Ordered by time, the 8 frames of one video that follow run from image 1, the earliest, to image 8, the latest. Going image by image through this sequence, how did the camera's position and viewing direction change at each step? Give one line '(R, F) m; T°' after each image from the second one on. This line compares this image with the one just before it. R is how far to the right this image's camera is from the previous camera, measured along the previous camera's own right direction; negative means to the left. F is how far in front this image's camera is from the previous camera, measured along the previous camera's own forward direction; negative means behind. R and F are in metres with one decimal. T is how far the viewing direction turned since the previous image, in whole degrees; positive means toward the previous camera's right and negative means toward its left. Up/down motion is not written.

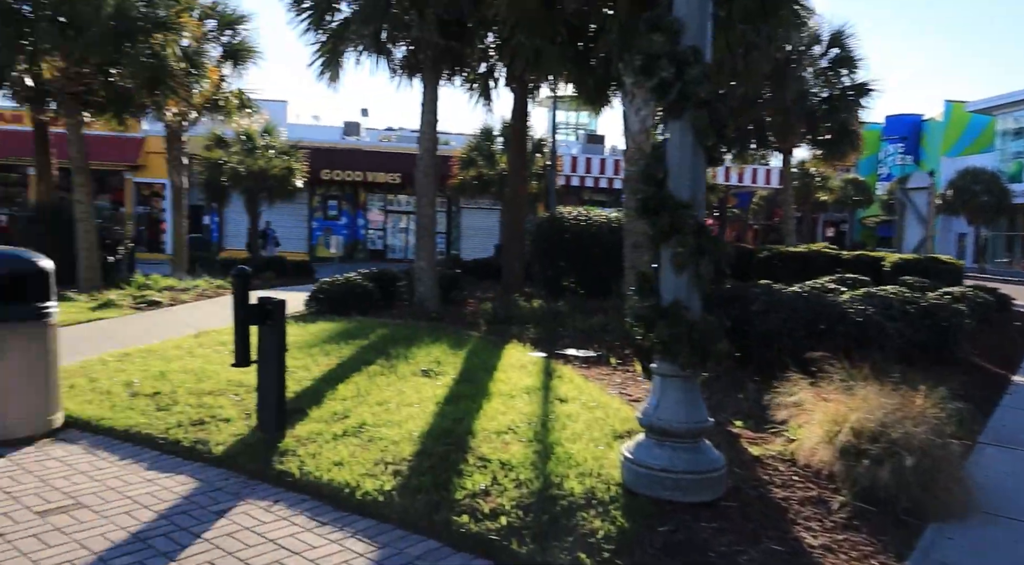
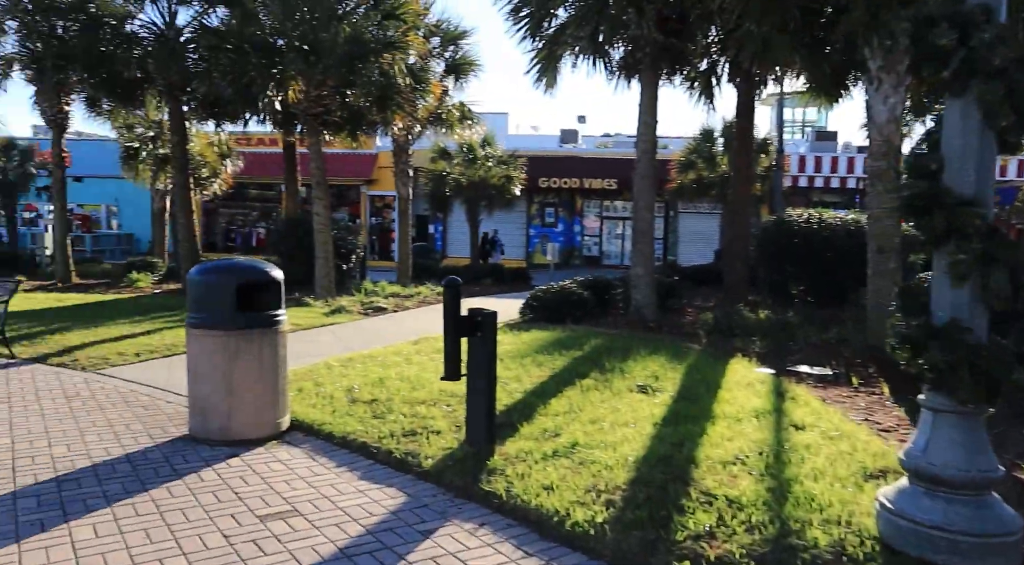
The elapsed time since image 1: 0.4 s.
(-0.1, +0.4) m; -16°
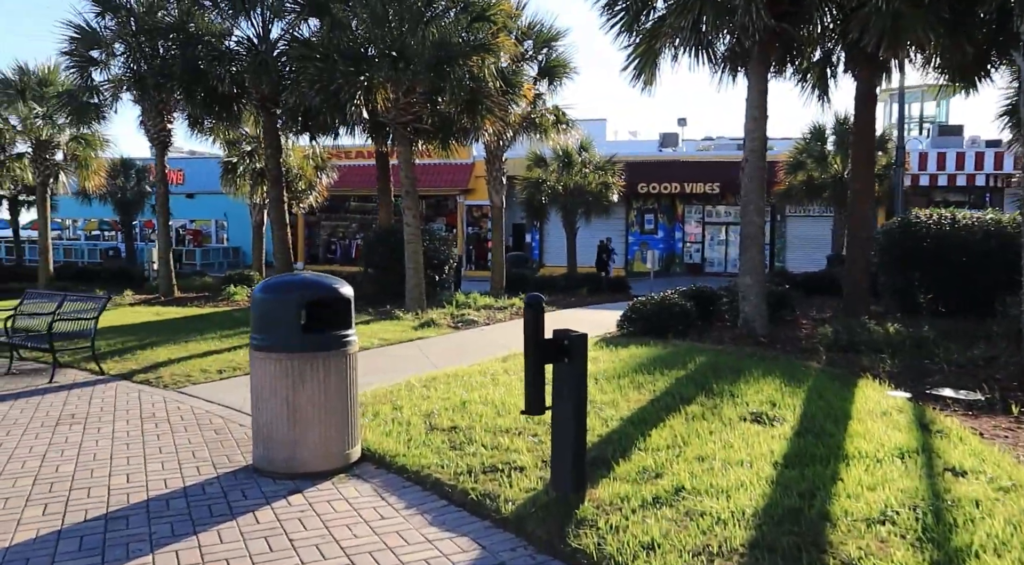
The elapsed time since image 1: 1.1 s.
(0.0, +0.7) m; -7°
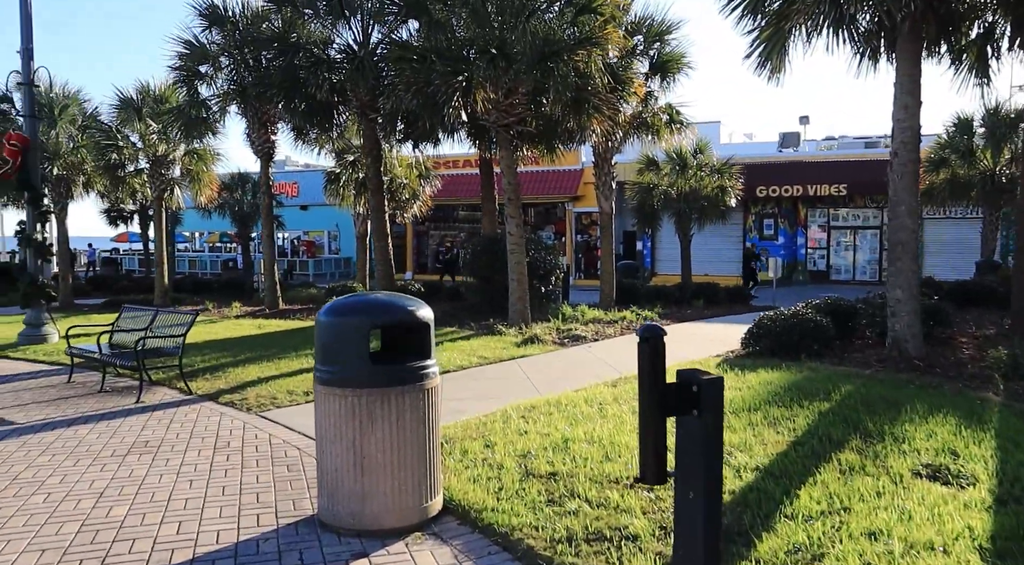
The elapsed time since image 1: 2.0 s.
(0.0, +0.9) m; -8°
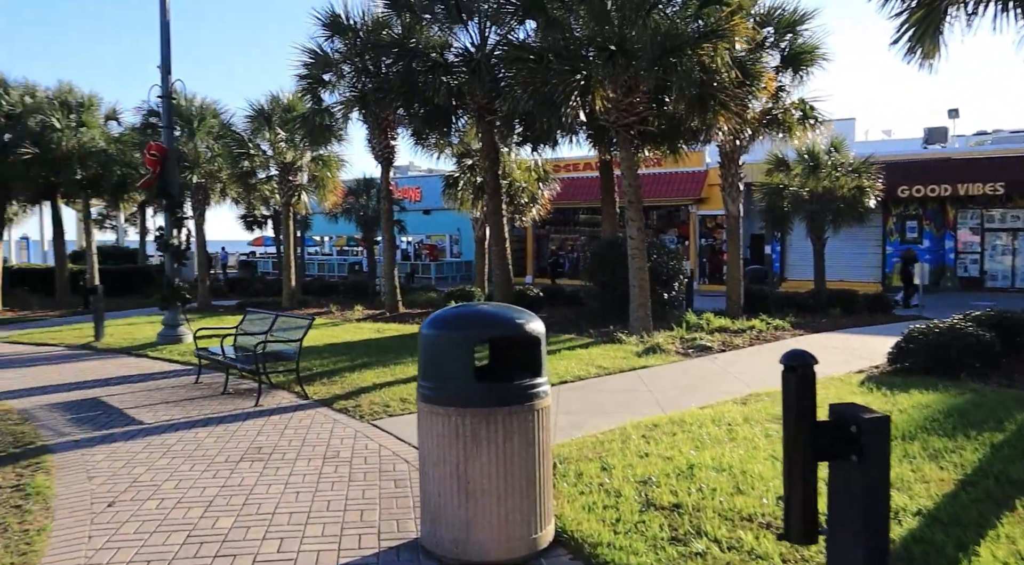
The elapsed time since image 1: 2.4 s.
(0.0, +0.4) m; -9°
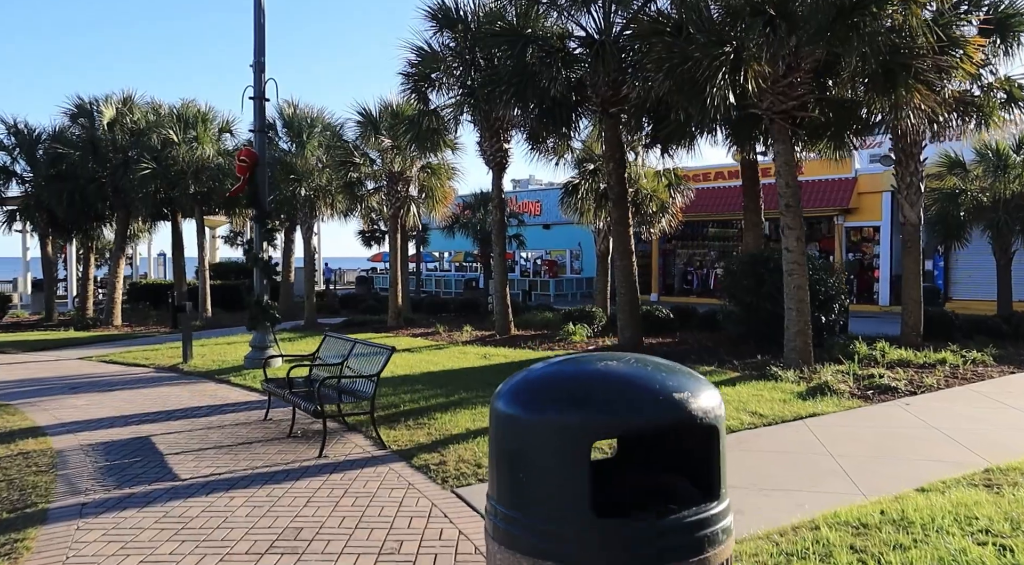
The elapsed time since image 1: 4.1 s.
(-0.1, +1.8) m; -9°
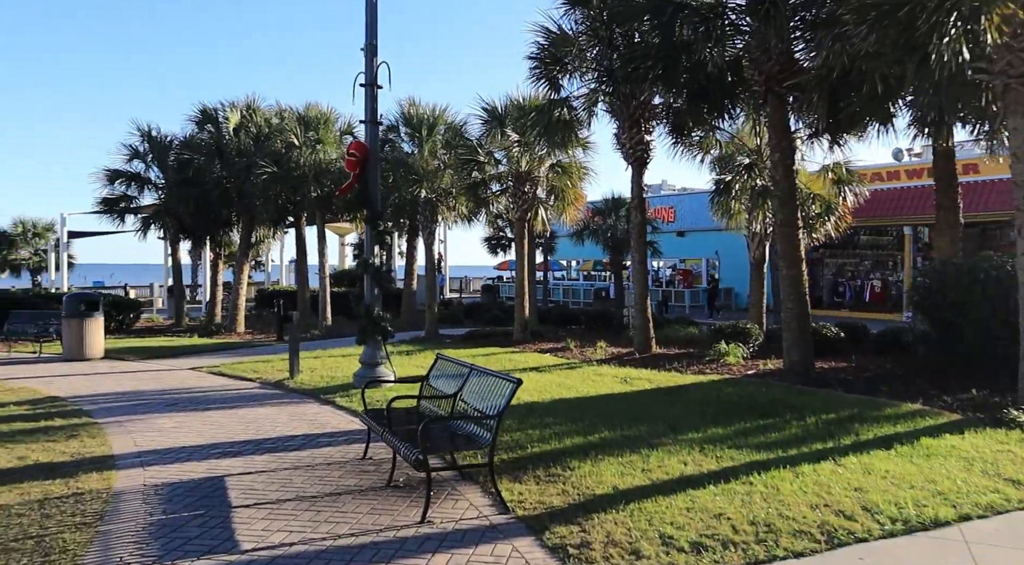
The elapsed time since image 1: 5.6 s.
(-0.3, +1.6) m; -9°
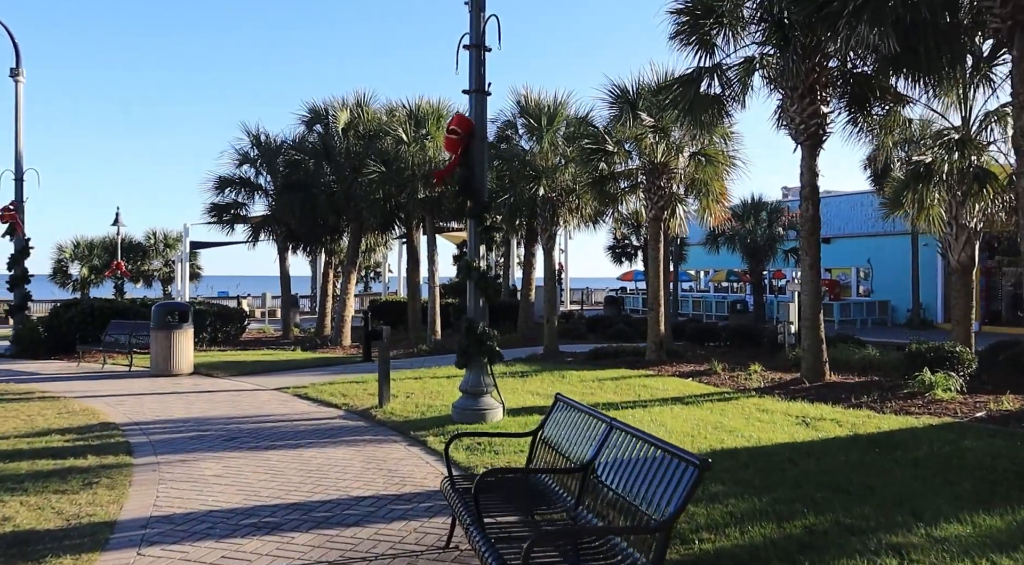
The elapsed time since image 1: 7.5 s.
(-0.2, +2.2) m; -9°
